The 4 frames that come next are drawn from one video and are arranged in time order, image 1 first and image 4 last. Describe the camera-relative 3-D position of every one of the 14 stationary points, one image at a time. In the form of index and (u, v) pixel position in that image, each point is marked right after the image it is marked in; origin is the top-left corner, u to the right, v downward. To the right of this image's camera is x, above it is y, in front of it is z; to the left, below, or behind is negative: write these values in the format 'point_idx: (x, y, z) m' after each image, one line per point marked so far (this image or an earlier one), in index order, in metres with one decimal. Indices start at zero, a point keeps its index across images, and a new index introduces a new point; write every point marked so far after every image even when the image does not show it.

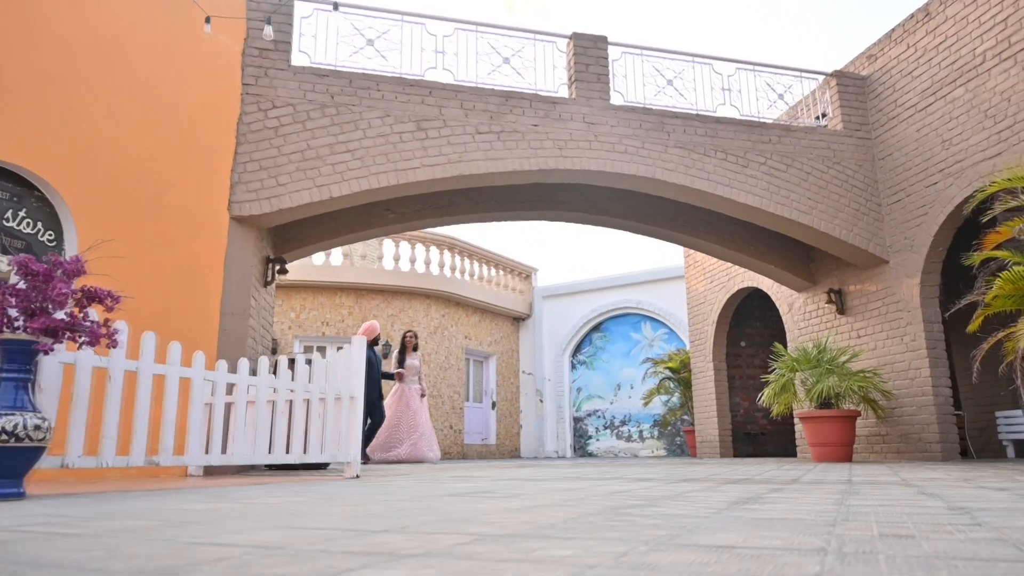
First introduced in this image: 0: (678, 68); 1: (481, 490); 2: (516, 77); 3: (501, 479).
0: (+1.8, +2.5, +8.2) m
1: (-0.1, -0.9, +3.4) m
2: (0.0, +2.2, +7.6) m
3: (-0.1, -1.3, +4.8) m
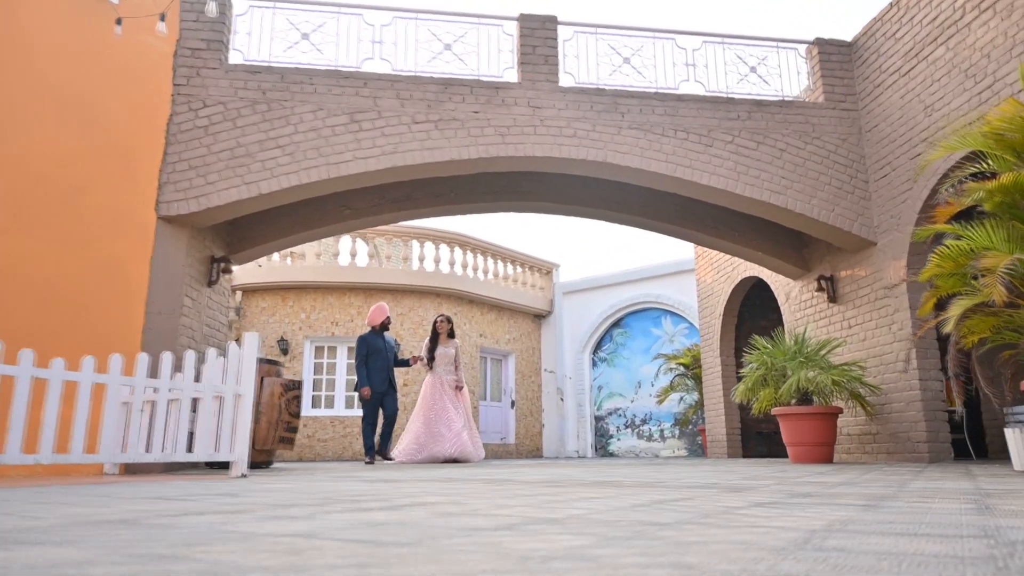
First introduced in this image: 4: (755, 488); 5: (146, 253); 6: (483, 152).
0: (+1.3, +2.6, +7.7) m
1: (-1.1, -0.9, +3.2) m
2: (-0.5, +2.3, +7.4) m
3: (-0.9, -1.2, +4.6) m
4: (+1.1, -0.9, +3.3) m
5: (-3.2, +0.3, +6.4) m
6: (-0.3, +1.3, +7.0) m
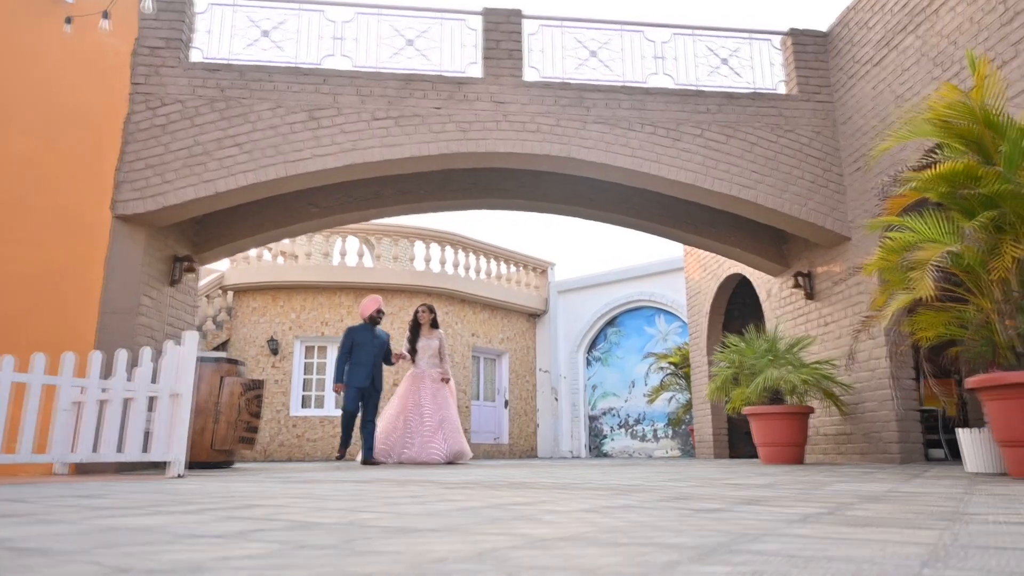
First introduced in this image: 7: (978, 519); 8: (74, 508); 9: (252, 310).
0: (+1.0, +2.6, +7.6) m
1: (-1.6, -0.9, +3.1) m
2: (-0.9, +2.3, +7.3) m
3: (-1.3, -1.2, +4.5) m
4: (+0.6, -0.9, +3.1) m
5: (-3.6, +0.3, +6.4) m
6: (-0.6, +1.3, +6.9) m
7: (+1.1, -0.6, +1.8) m
8: (-1.3, -0.6, +2.1) m
9: (-4.7, -0.4, +13.2) m
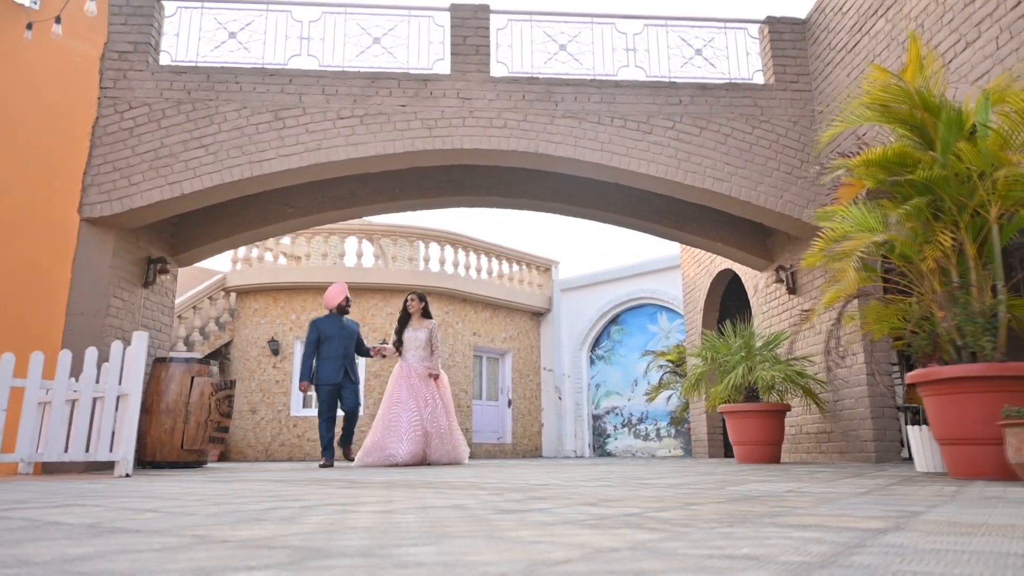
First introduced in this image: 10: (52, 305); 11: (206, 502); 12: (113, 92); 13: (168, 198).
0: (+0.6, +2.6, +7.5) m
1: (-2.0, -0.9, +3.1) m
2: (-1.2, +2.3, +7.2) m
3: (-1.7, -1.2, +4.5) m
4: (+0.1, -0.8, +3.0) m
5: (-3.9, +0.3, +6.5) m
6: (-1.0, +1.3, +6.9) m
7: (+0.6, -0.5, +1.7) m
8: (-1.8, -0.6, +2.1) m
9: (-4.7, -0.4, +13.3) m
10: (-4.0, -0.2, +6.2) m
11: (-0.9, -0.7, +2.2) m
12: (-3.7, +1.8, +6.9) m
13: (-3.1, +0.8, +6.7) m
